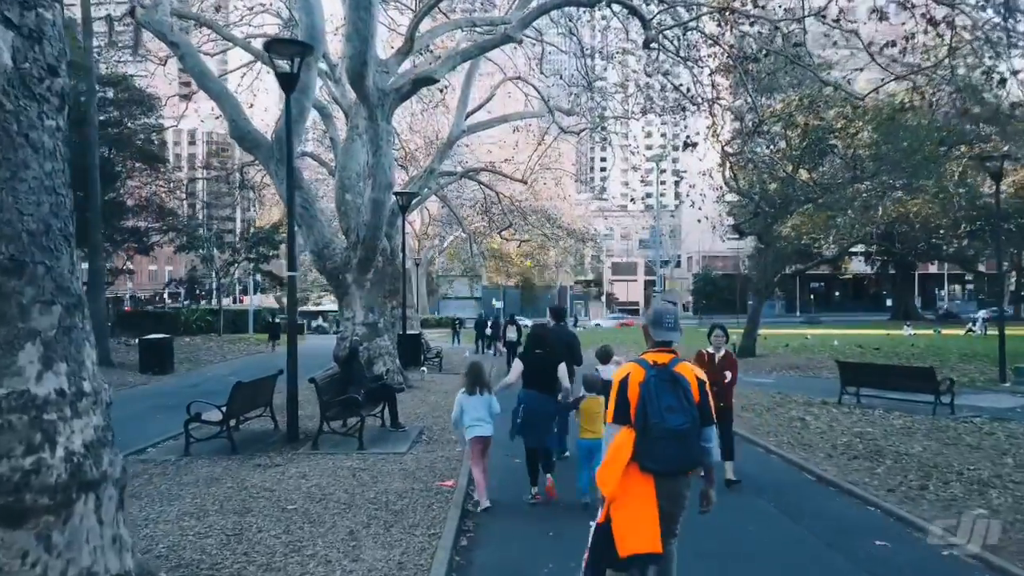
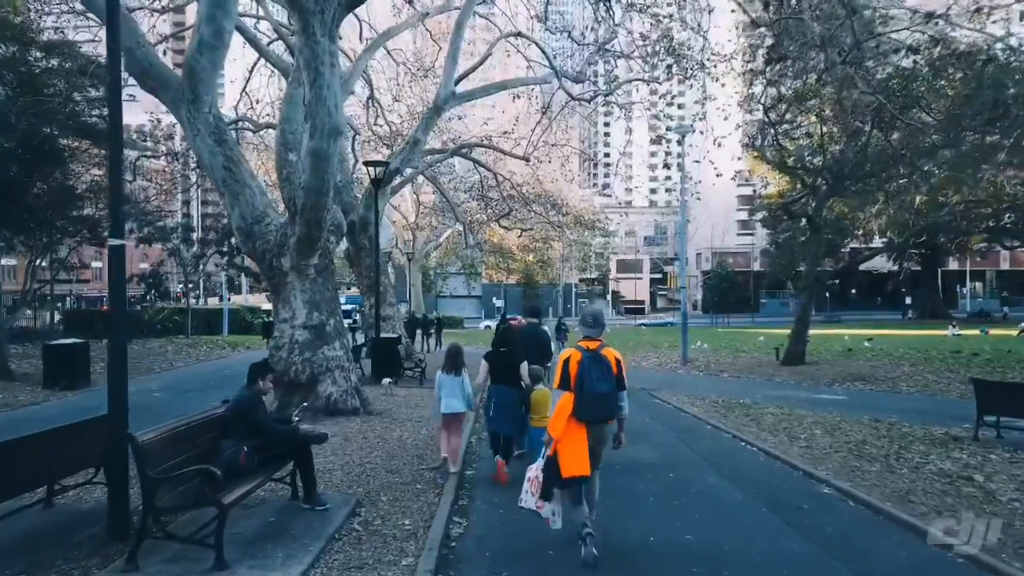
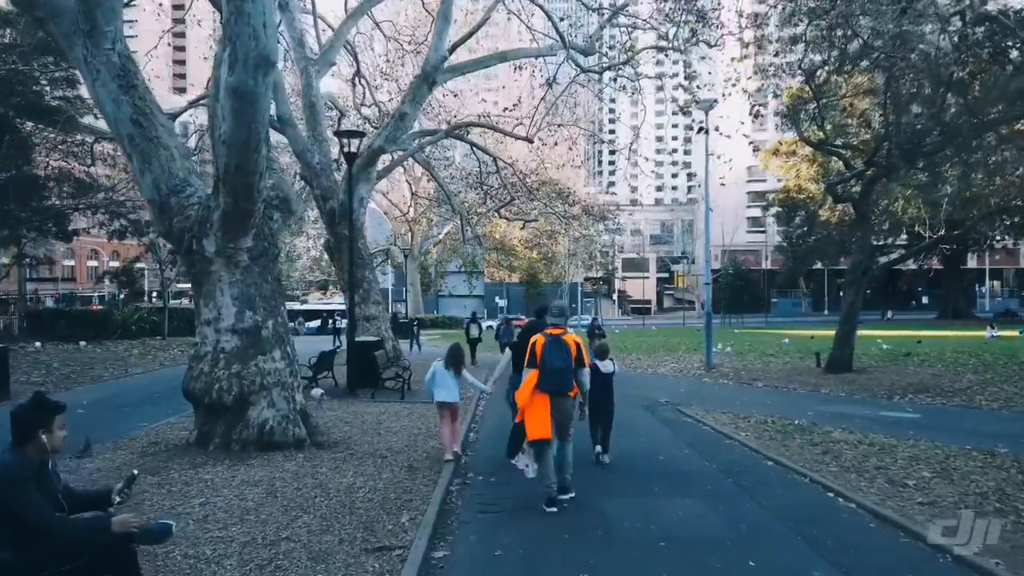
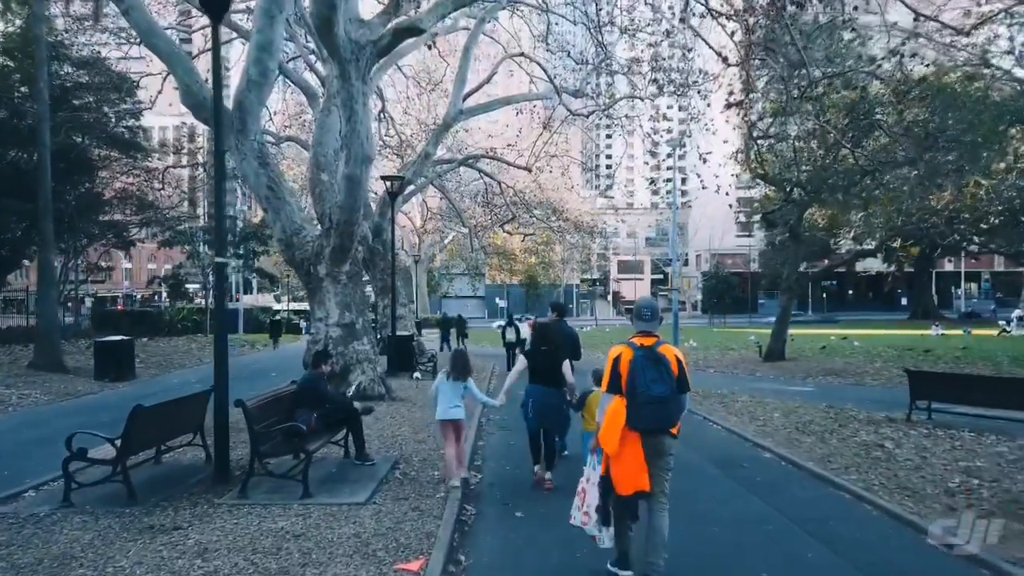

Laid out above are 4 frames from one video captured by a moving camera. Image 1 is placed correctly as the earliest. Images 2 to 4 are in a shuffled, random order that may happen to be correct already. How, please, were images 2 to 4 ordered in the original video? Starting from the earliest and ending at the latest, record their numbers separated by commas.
4, 2, 3
